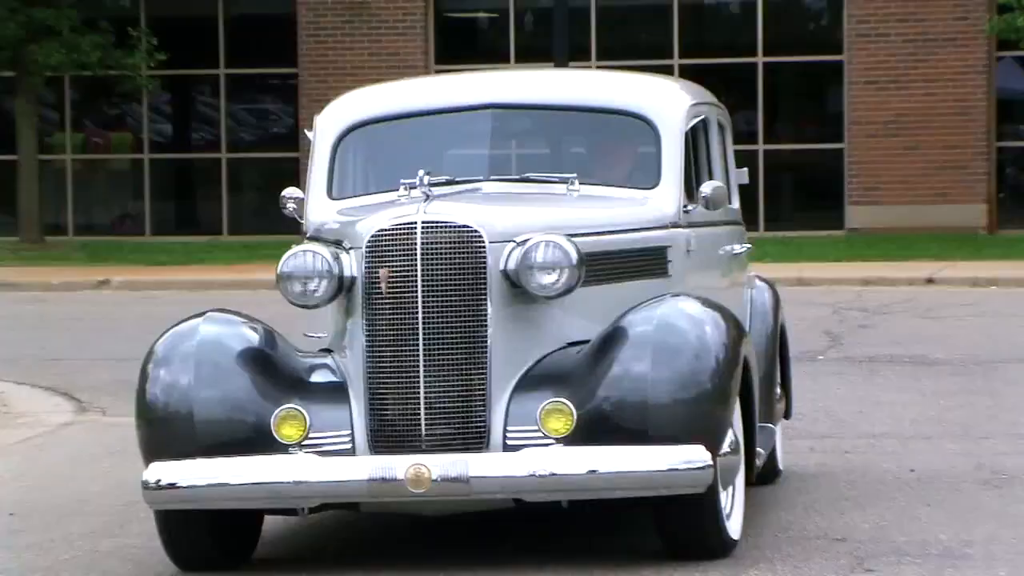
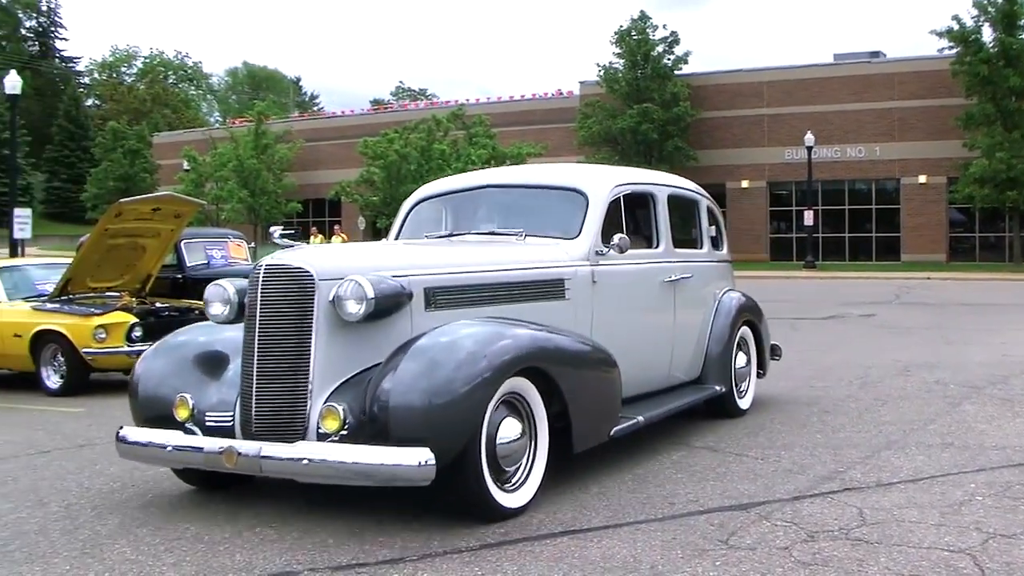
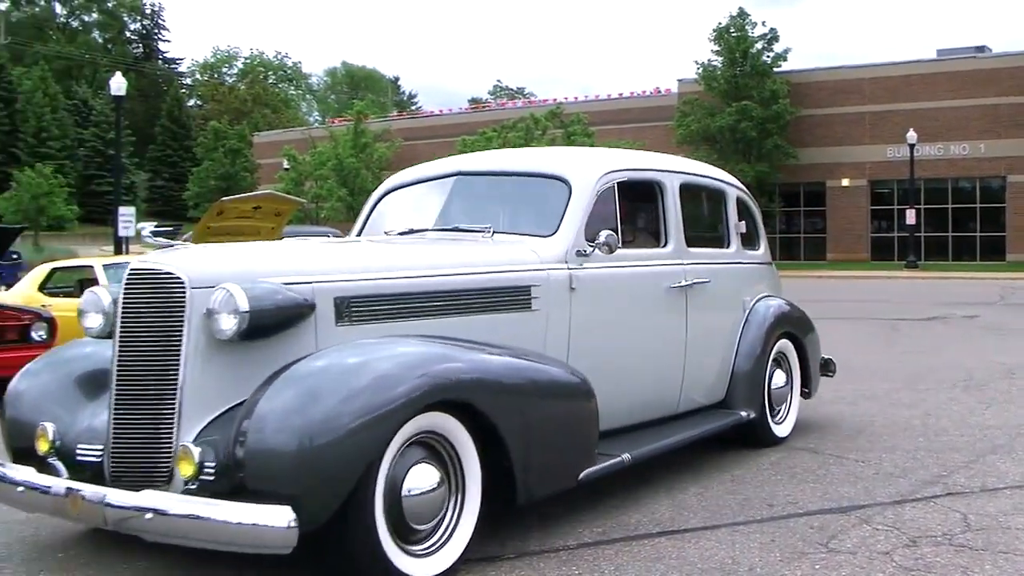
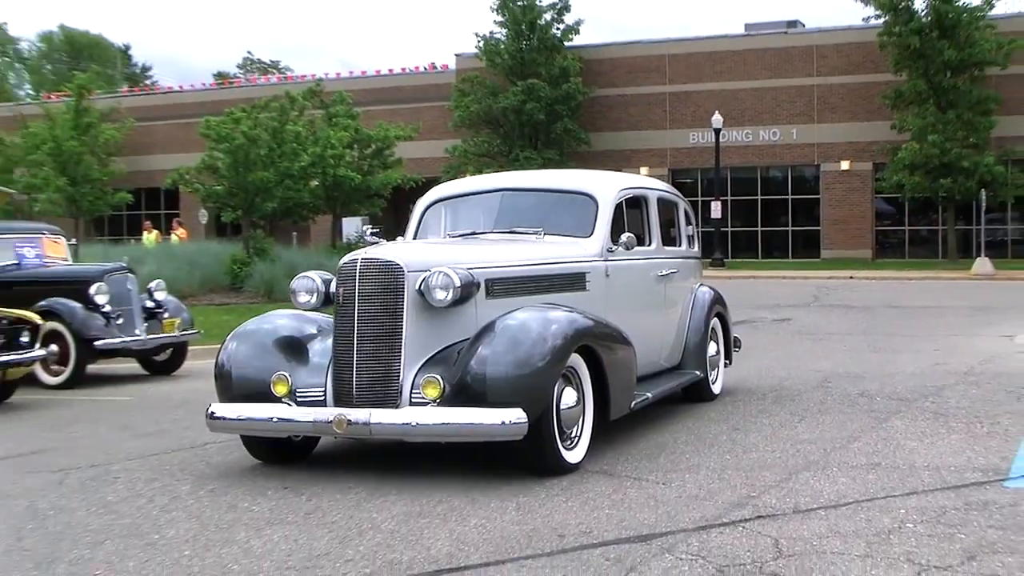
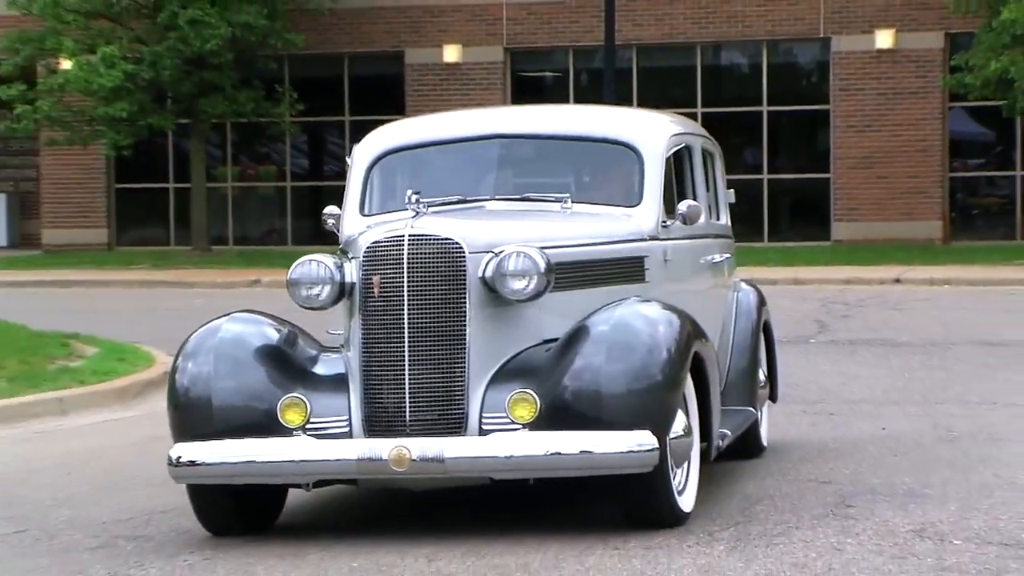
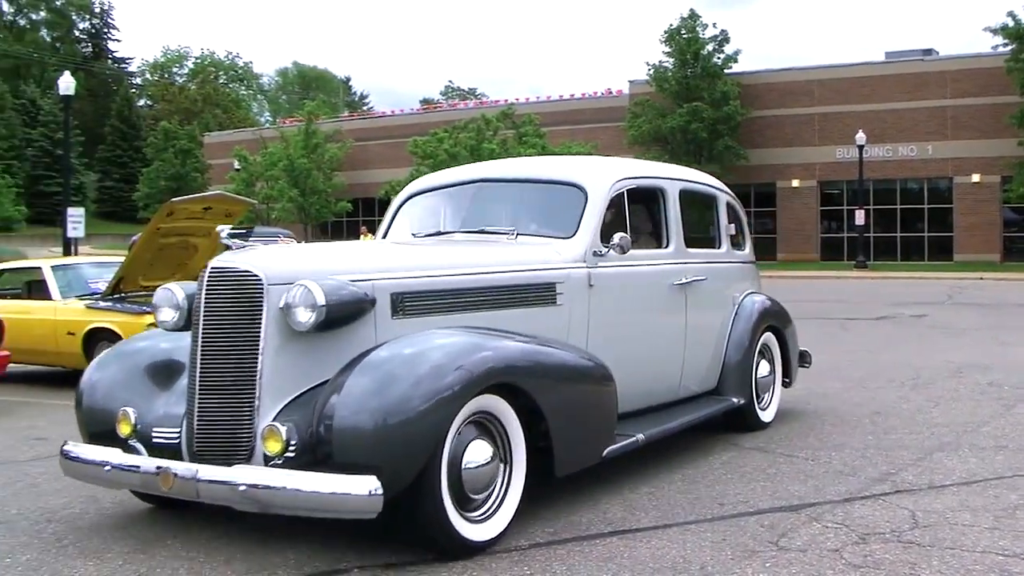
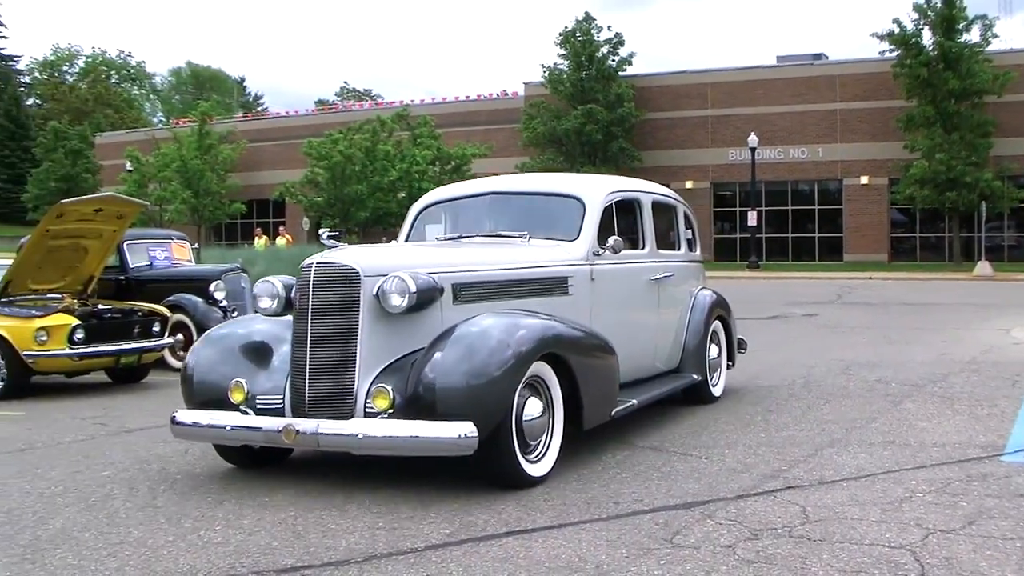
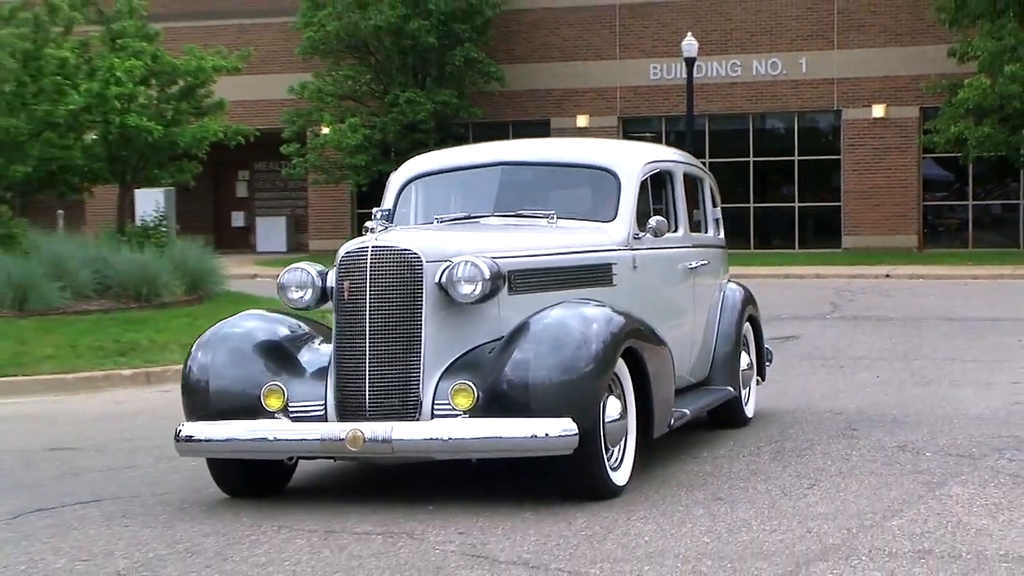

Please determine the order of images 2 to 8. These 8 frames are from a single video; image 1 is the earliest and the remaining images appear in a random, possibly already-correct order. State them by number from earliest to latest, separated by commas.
5, 8, 4, 7, 2, 6, 3
